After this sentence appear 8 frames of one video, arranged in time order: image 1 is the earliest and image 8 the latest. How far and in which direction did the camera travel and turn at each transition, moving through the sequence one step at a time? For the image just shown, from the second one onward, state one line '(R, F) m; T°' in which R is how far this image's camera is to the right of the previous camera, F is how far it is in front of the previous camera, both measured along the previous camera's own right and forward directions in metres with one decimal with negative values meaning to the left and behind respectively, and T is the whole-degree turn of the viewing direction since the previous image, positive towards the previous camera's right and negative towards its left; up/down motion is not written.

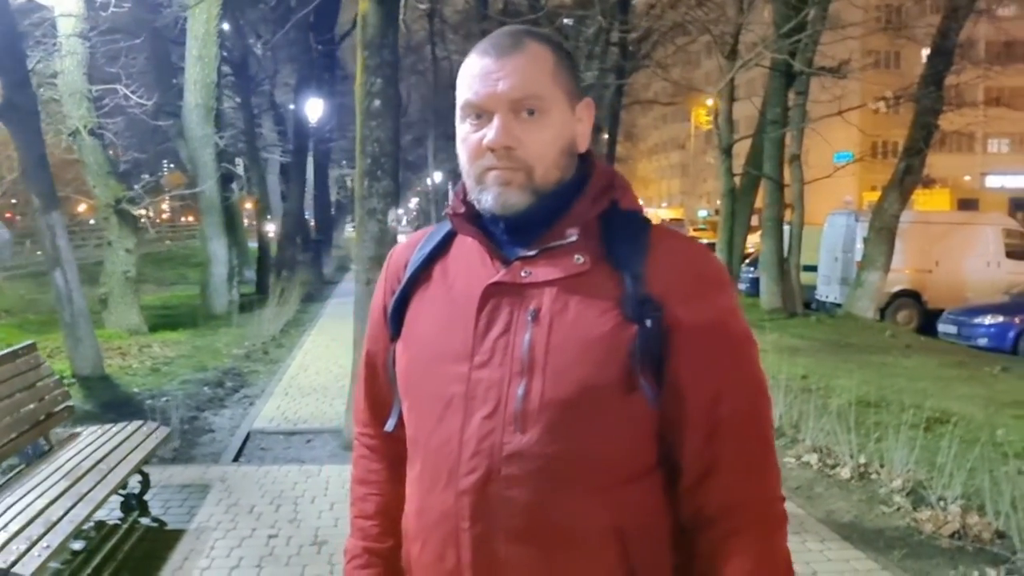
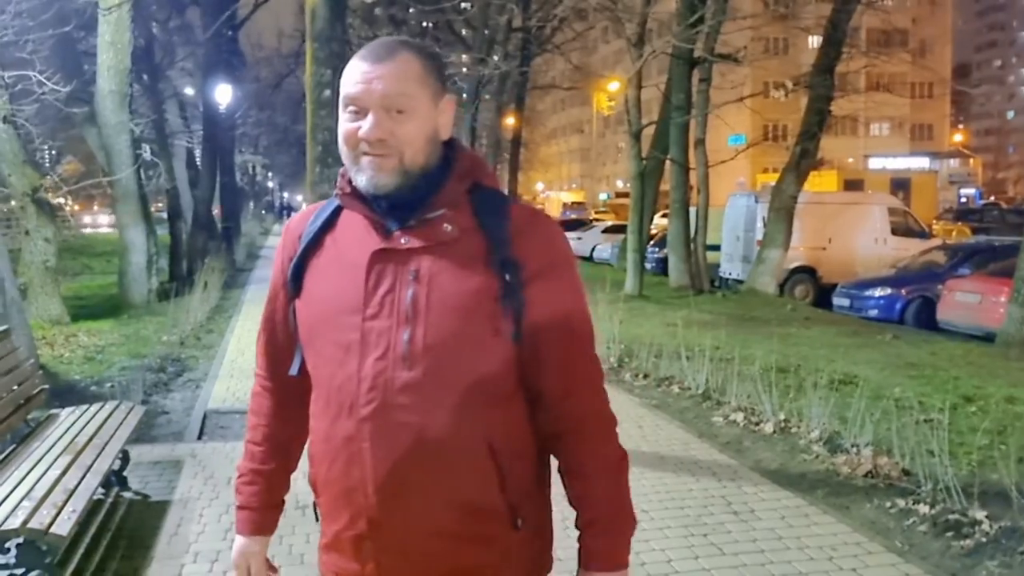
(-0.4, -0.5) m; +5°
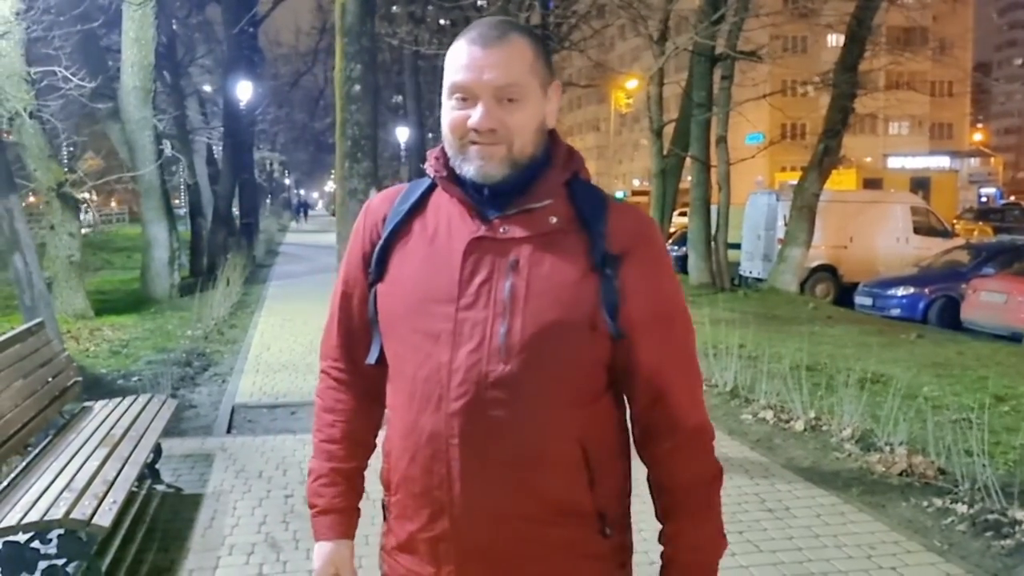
(-0.1, 0.0) m; -1°
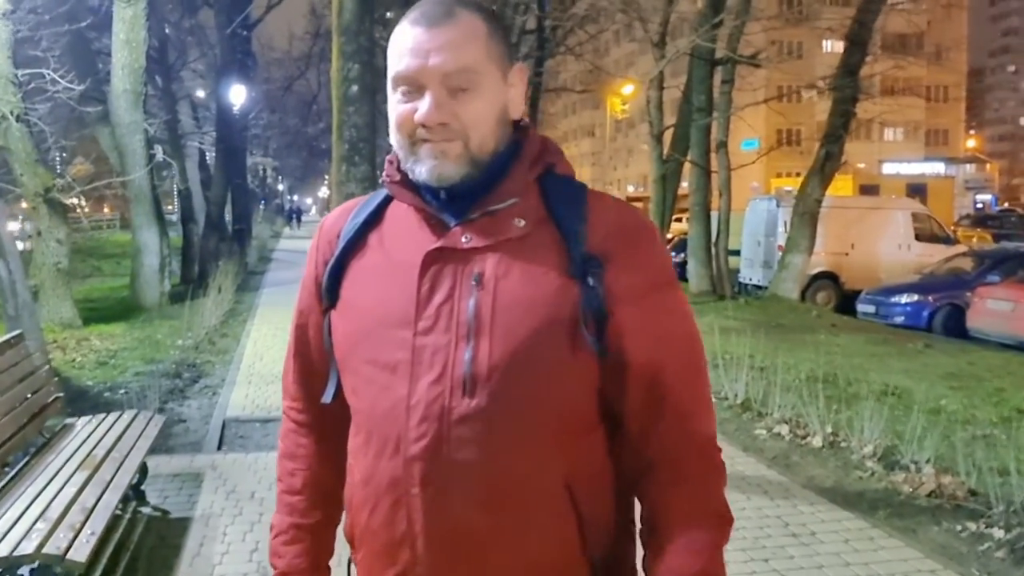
(-0.1, +0.4) m; 0°
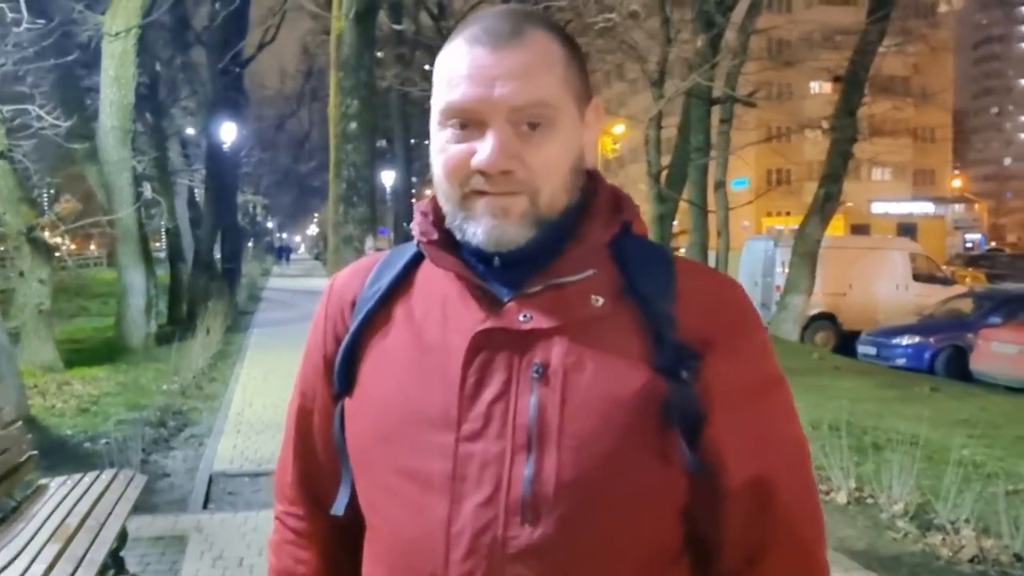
(-0.1, +0.4) m; +1°
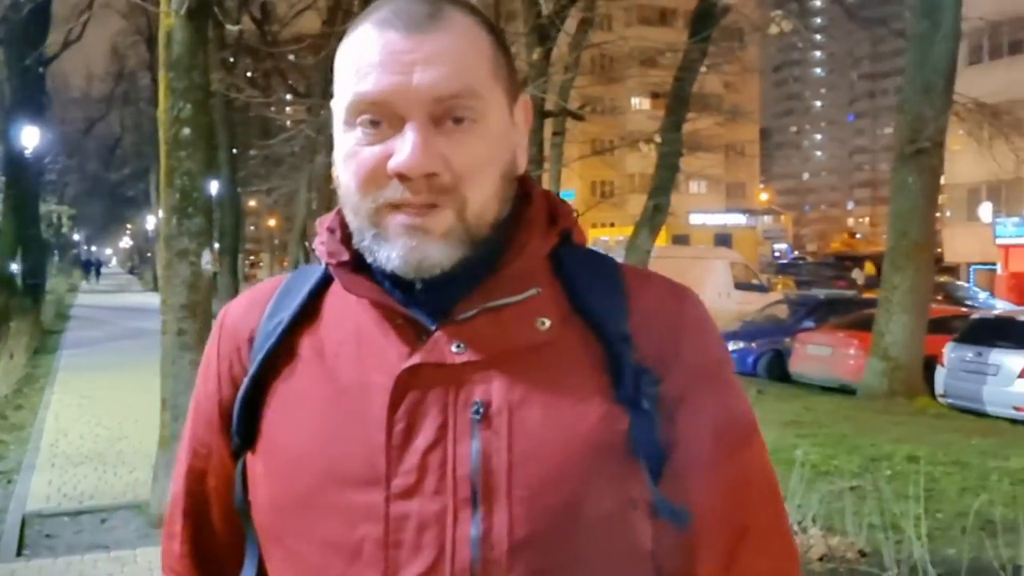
(-0.2, +0.3) m; +9°
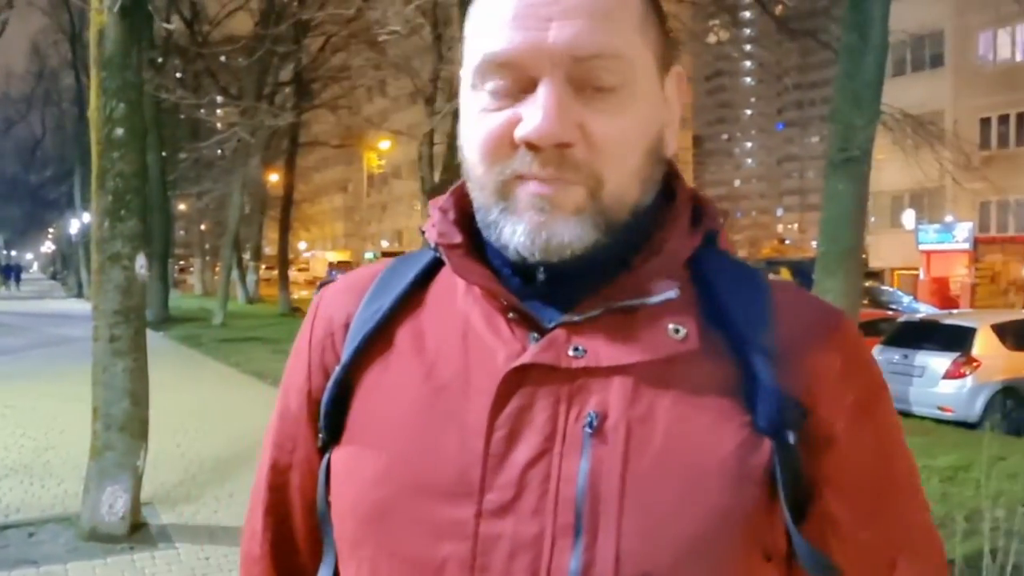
(-0.1, +0.1) m; +4°
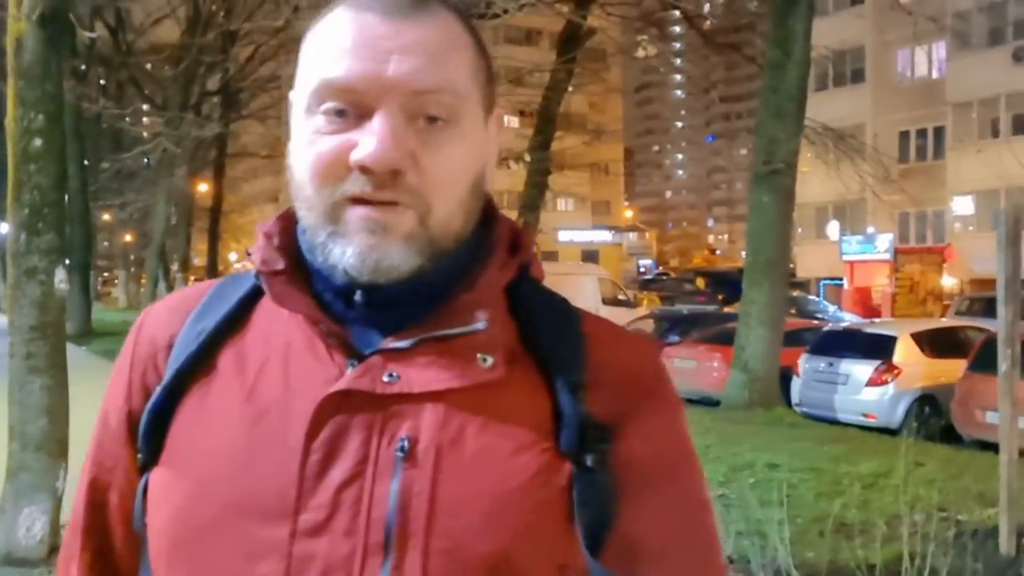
(0.0, 0.0) m; +4°
